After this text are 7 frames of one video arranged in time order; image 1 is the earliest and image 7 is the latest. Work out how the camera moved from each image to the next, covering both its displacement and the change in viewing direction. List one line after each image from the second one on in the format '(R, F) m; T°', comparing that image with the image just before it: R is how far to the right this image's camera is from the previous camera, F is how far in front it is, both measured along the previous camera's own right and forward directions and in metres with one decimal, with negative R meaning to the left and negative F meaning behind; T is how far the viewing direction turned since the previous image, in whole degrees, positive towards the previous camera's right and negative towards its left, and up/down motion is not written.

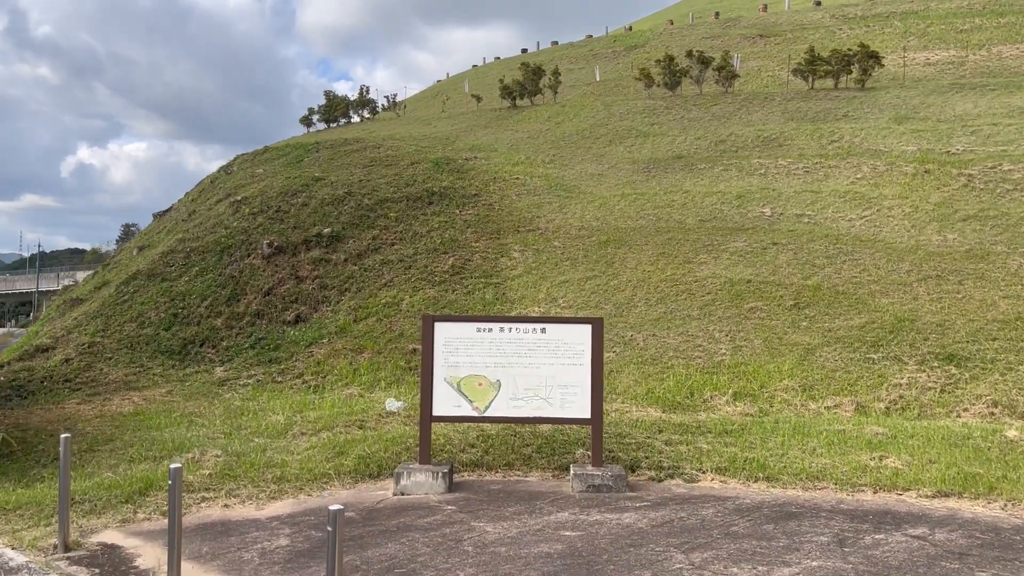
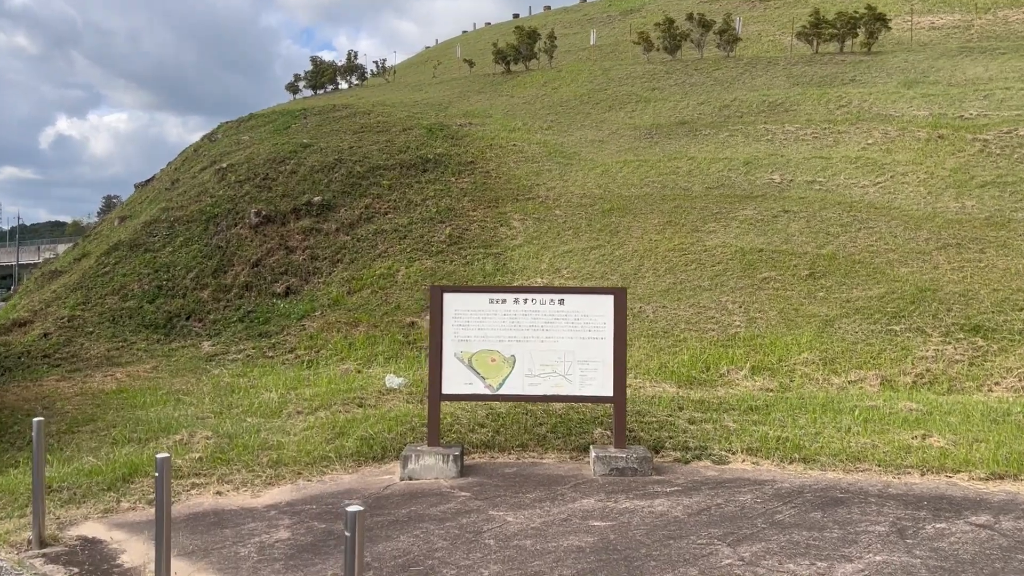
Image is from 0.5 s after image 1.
(-0.2, +0.5) m; +1°
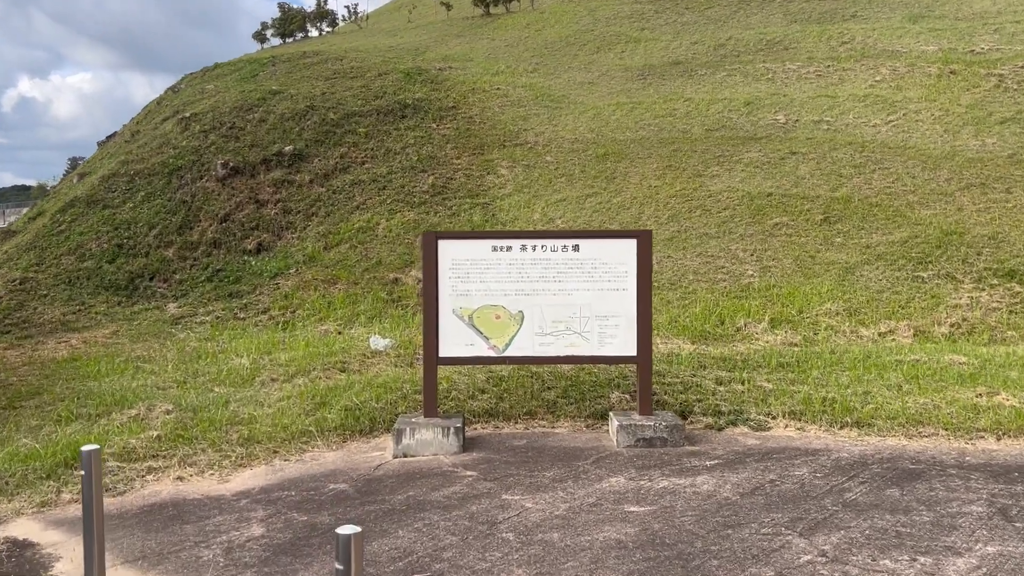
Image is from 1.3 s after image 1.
(-0.2, +0.8) m; +1°
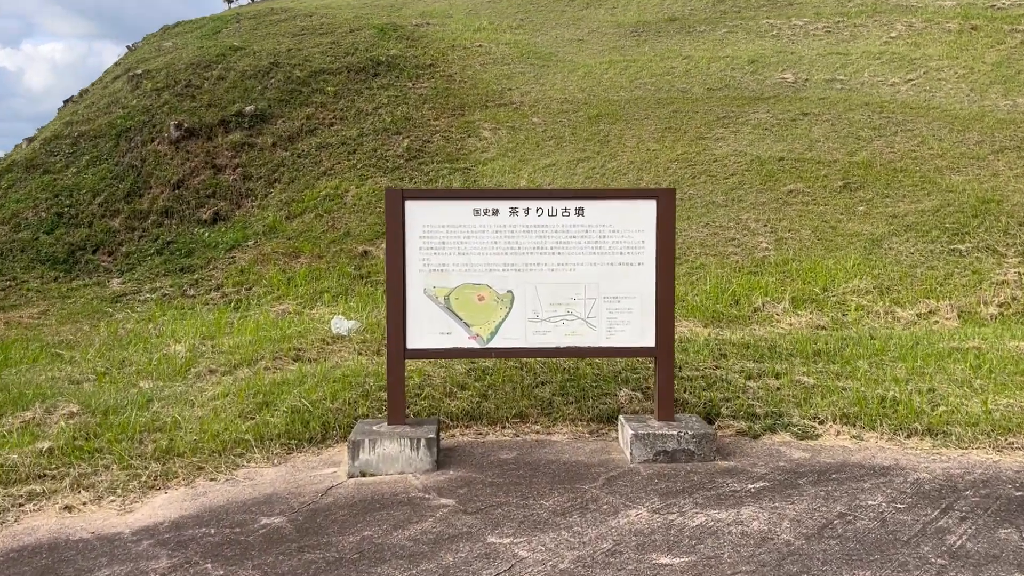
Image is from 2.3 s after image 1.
(0.0, +1.0) m; +1°
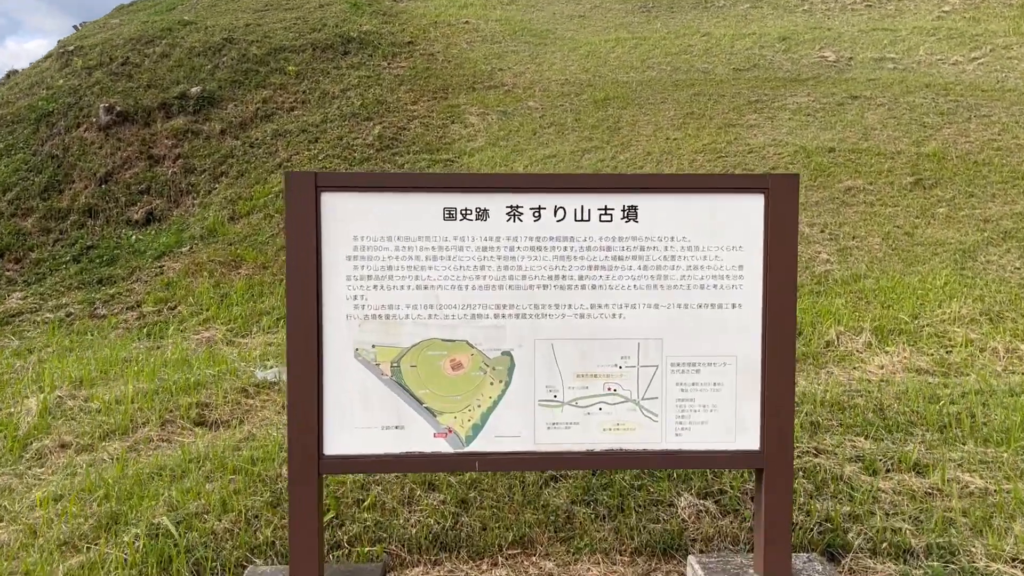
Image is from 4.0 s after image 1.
(0.0, +1.7) m; +1°
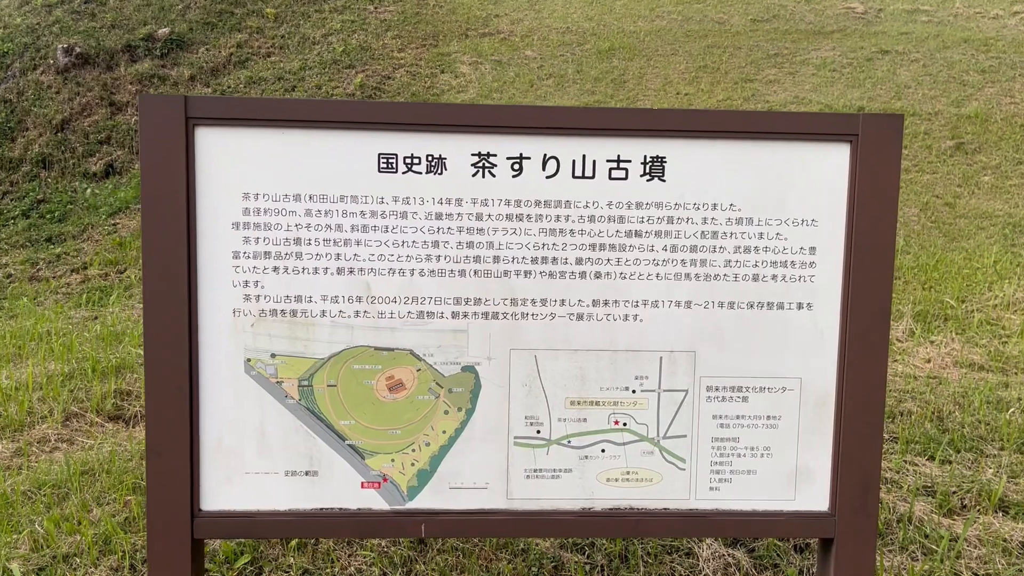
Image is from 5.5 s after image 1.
(+0.1, +0.7) m; 0°
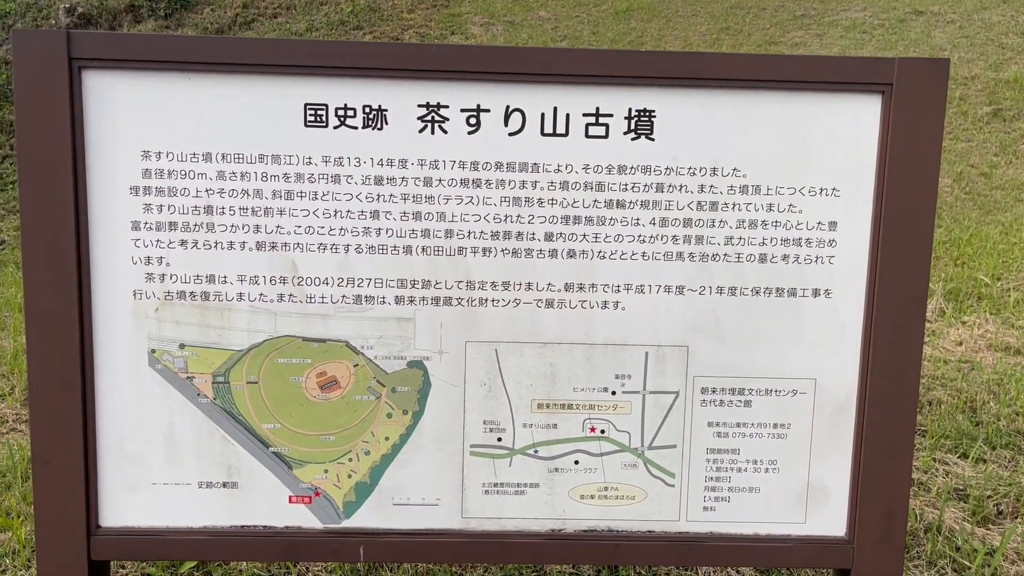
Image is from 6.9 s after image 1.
(+0.1, +0.3) m; -1°
